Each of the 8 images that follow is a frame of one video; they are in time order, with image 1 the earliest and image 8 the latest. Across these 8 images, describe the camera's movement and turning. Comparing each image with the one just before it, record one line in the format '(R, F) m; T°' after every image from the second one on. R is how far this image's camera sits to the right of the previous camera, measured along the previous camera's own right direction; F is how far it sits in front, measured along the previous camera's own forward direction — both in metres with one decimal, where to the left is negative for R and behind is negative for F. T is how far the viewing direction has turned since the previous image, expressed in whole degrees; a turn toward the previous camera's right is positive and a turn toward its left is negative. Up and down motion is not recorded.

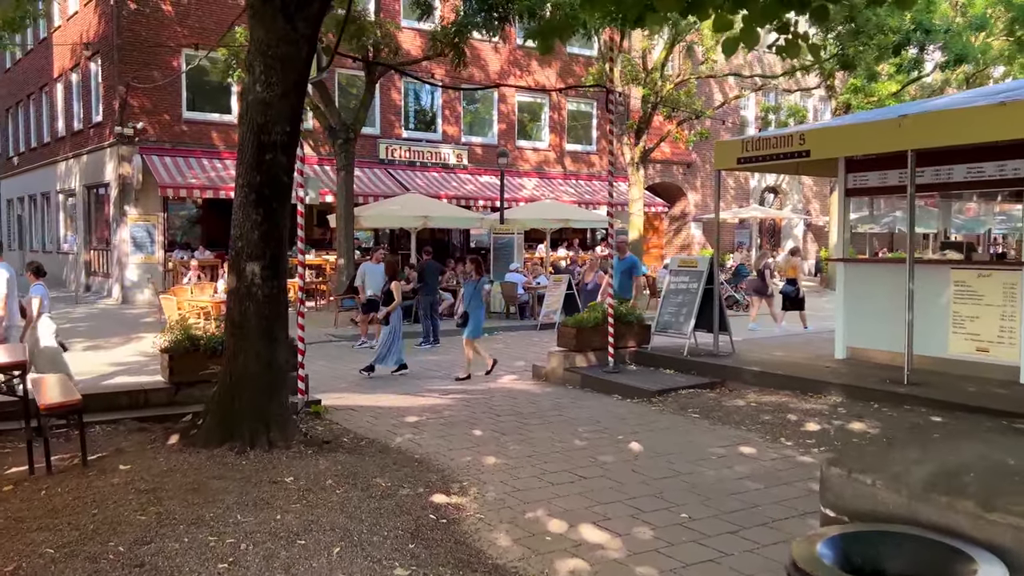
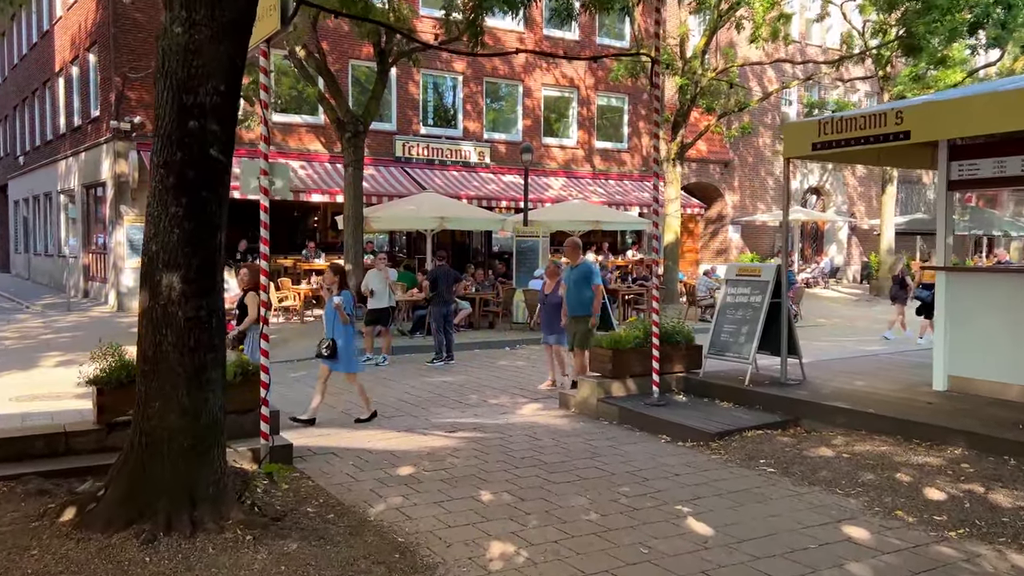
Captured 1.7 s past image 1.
(0.0, +1.6) m; -2°
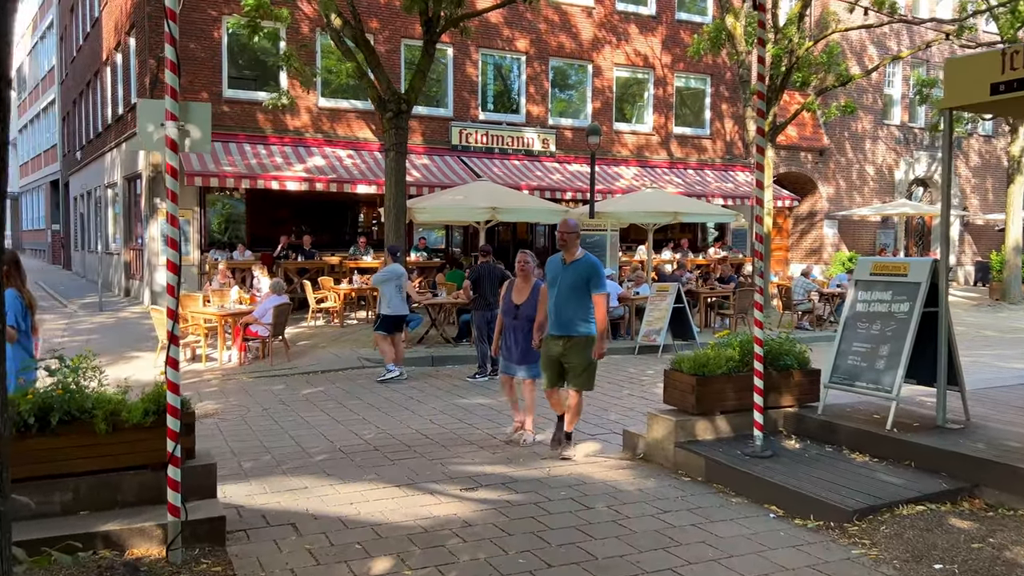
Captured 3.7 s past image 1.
(+0.2, +1.9) m; -5°
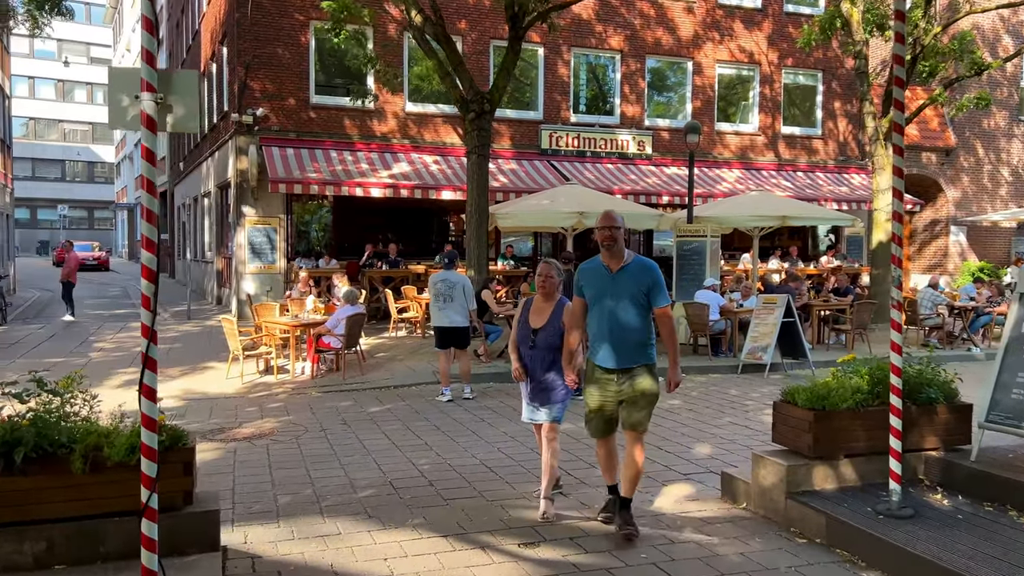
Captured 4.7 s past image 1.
(+0.1, +0.9) m; -7°
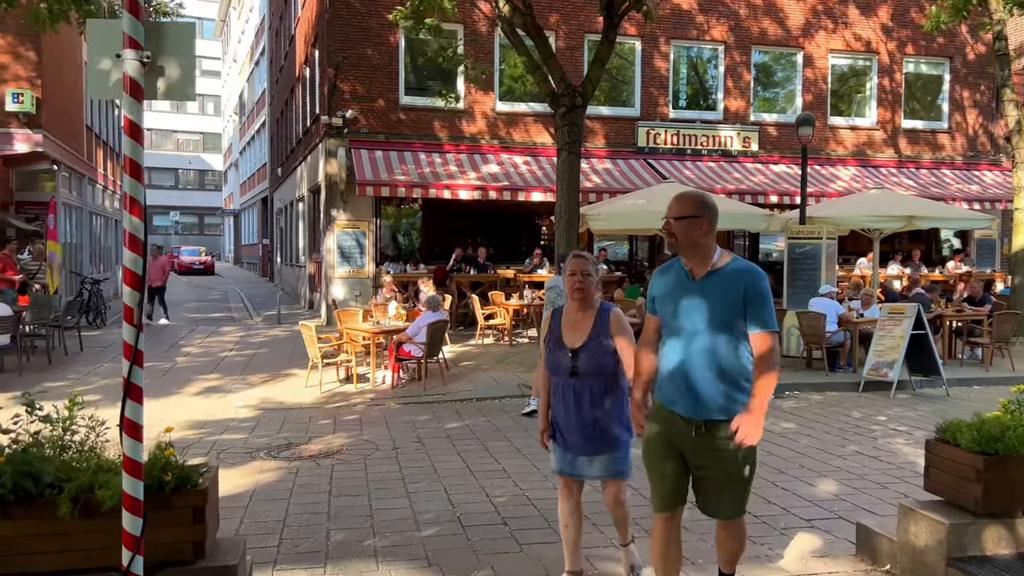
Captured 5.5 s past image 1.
(0.0, +0.7) m; -7°
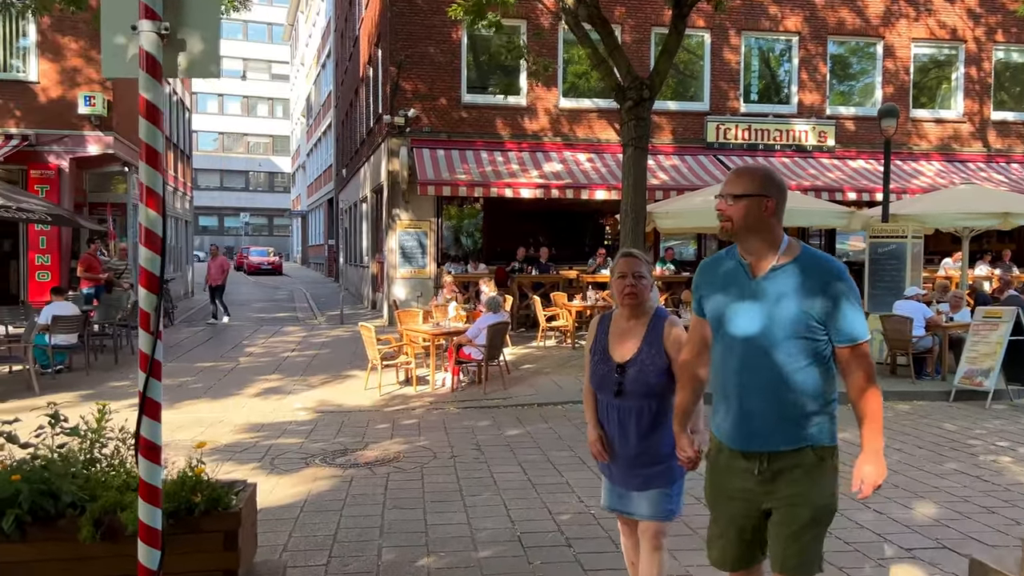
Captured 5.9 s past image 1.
(0.0, +0.3) m; -4°
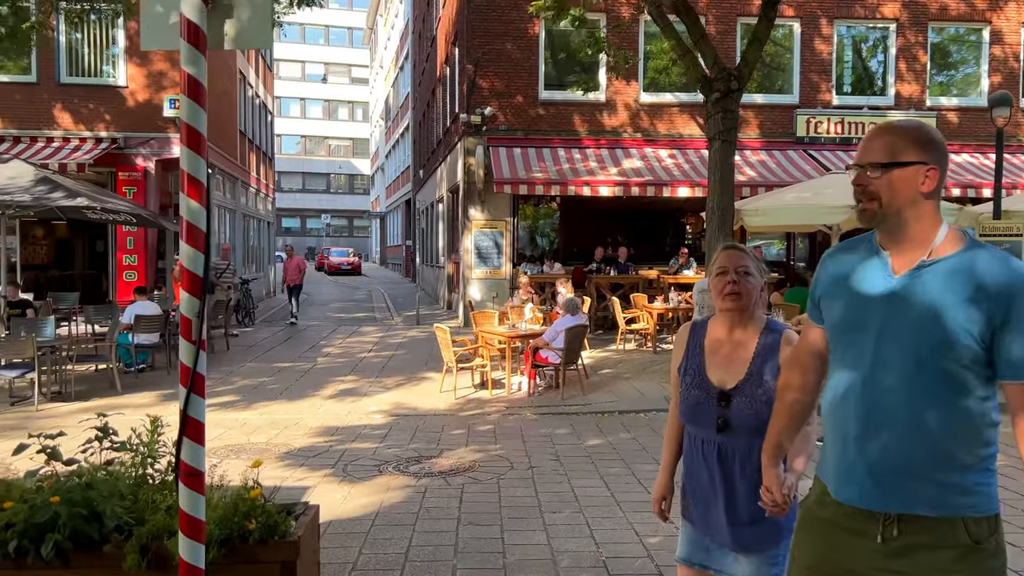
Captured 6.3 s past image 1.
(0.0, +0.3) m; -5°
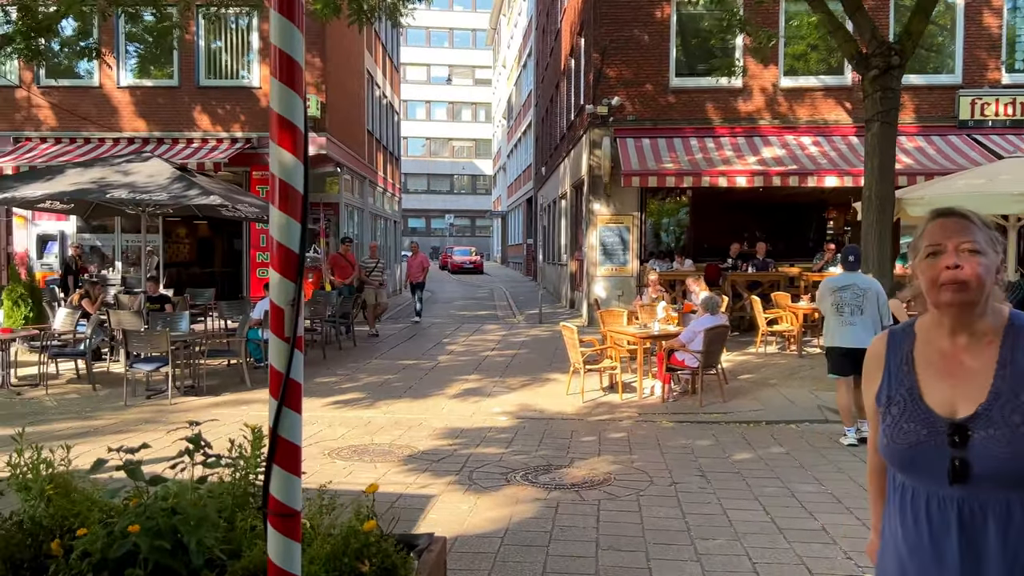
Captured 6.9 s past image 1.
(-0.1, +0.5) m; -8°
